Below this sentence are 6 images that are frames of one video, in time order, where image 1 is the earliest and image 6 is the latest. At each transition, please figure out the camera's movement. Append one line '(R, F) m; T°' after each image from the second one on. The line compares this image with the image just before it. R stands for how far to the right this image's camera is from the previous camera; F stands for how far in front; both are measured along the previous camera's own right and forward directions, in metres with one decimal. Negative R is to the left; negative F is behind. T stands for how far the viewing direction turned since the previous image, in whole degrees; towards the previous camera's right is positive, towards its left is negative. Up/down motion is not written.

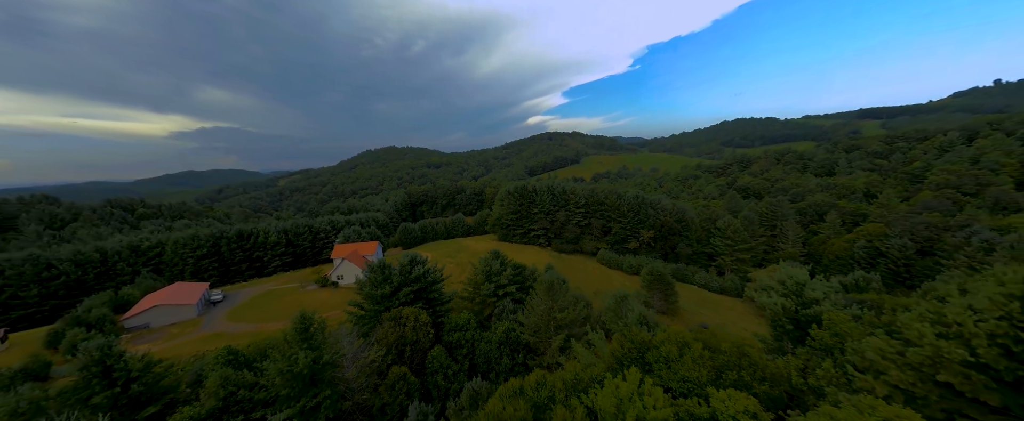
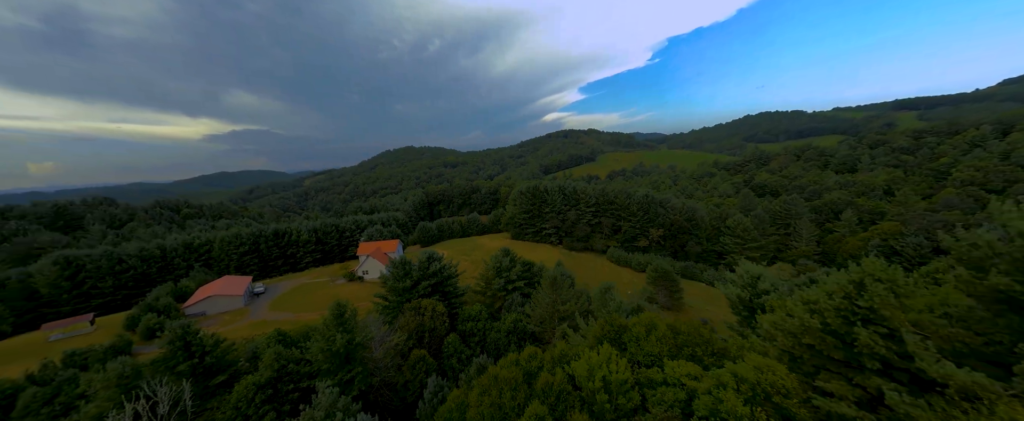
(+0.9, -2.9) m; -3°
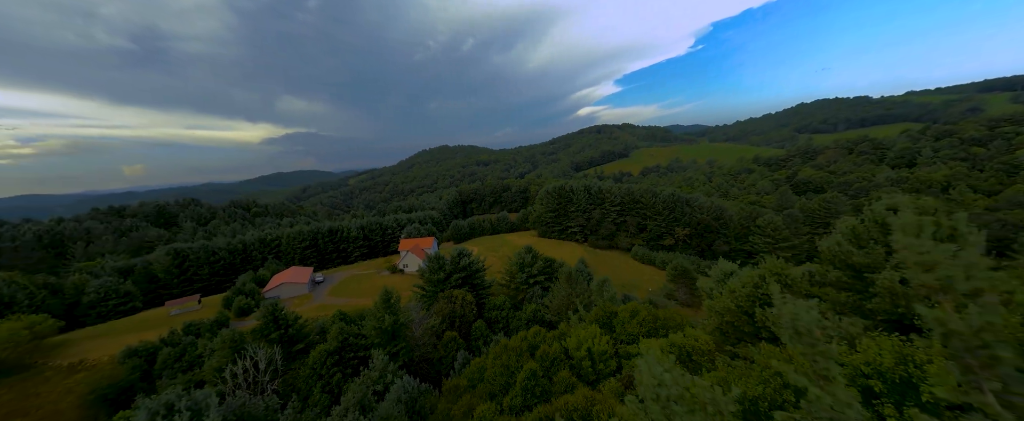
(+1.4, -4.0) m; -6°
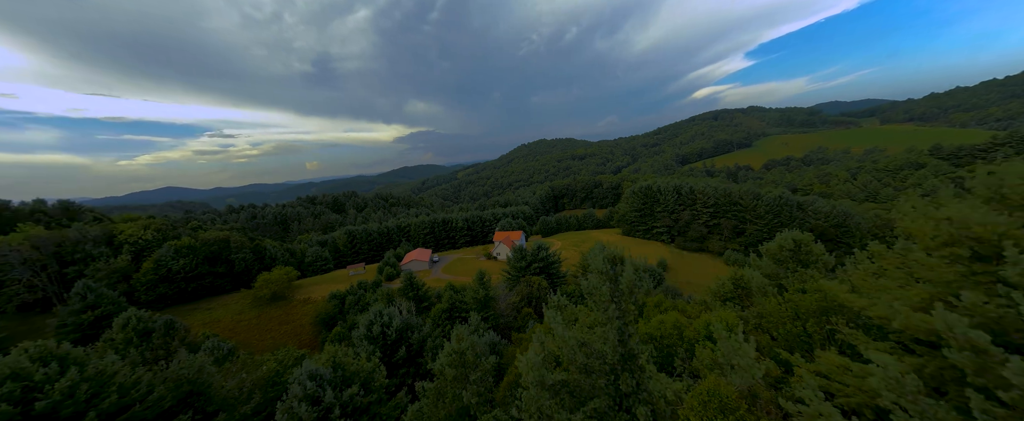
(+3.7, -7.6) m; -17°
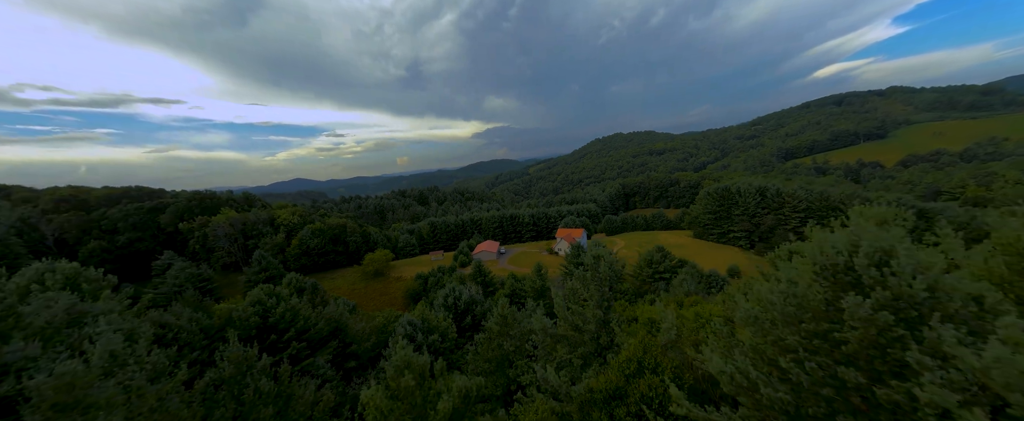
(+2.1, -4.8) m; -12°
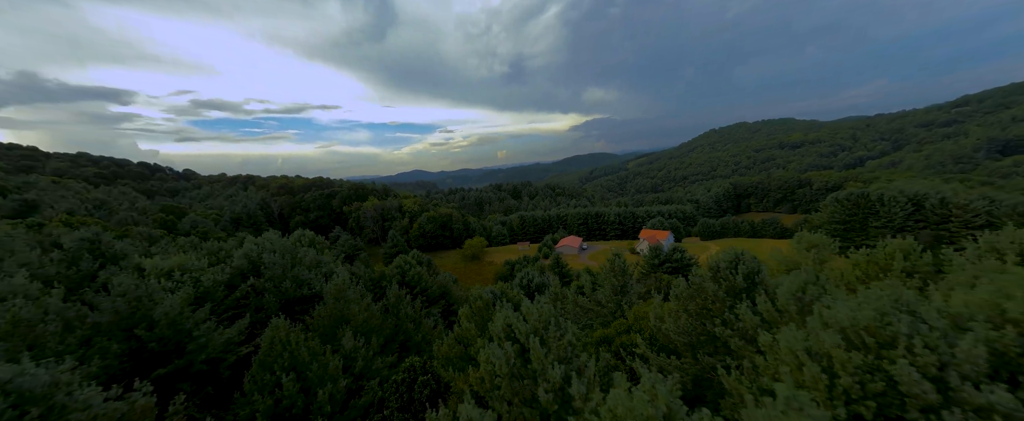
(+2.8, -6.0) m; -16°
